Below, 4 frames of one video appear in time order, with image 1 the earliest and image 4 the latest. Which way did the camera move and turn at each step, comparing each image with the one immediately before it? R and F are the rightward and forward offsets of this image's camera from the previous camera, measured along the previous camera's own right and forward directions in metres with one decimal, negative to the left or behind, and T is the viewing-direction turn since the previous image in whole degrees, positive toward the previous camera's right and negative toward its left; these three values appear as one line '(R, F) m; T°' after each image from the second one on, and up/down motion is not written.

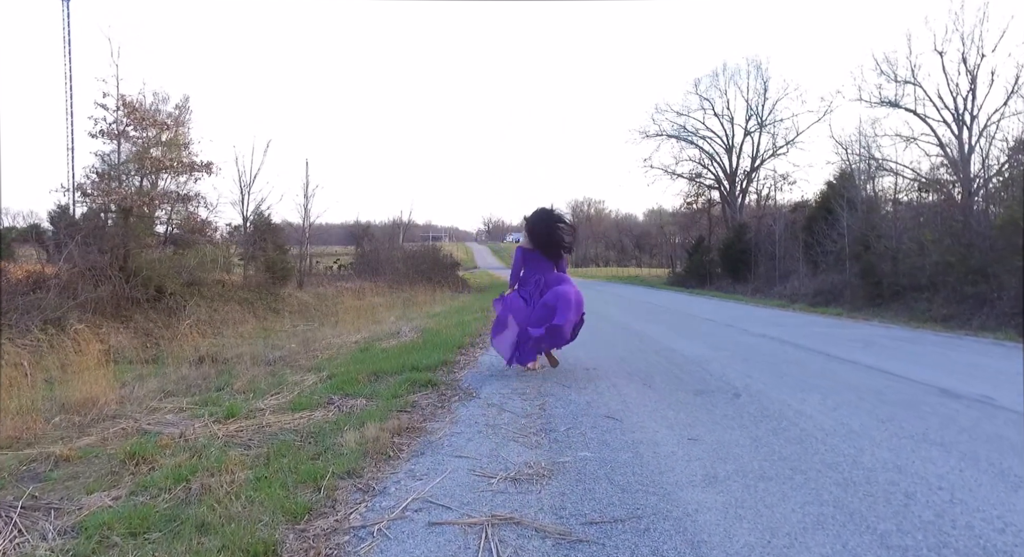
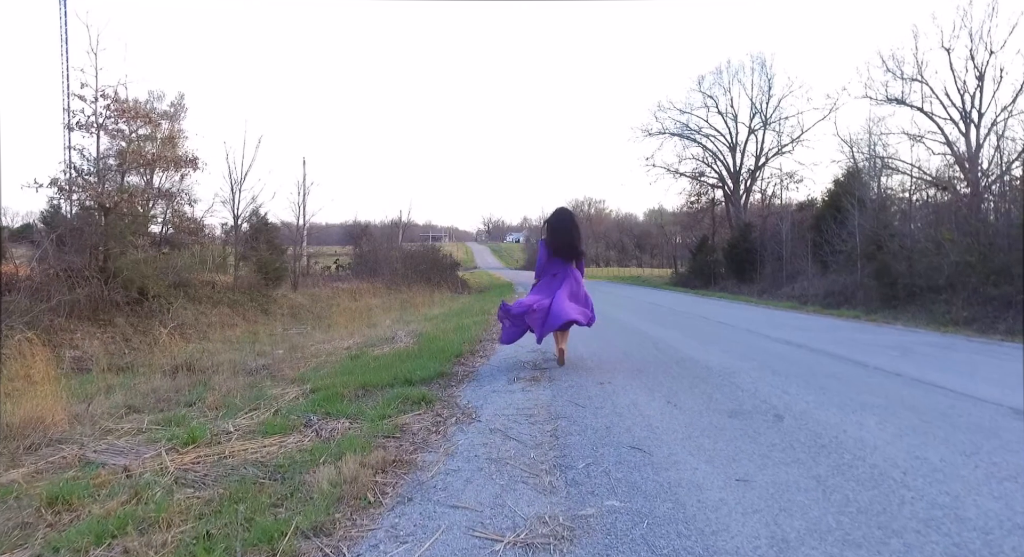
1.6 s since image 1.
(0.0, +0.8) m; 0°
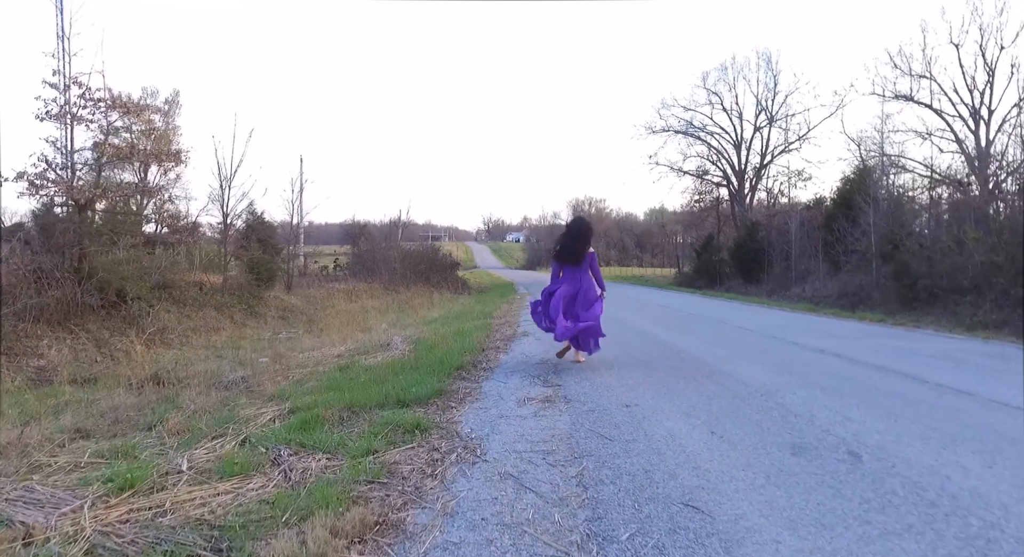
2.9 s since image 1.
(-0.1, +0.9) m; 0°
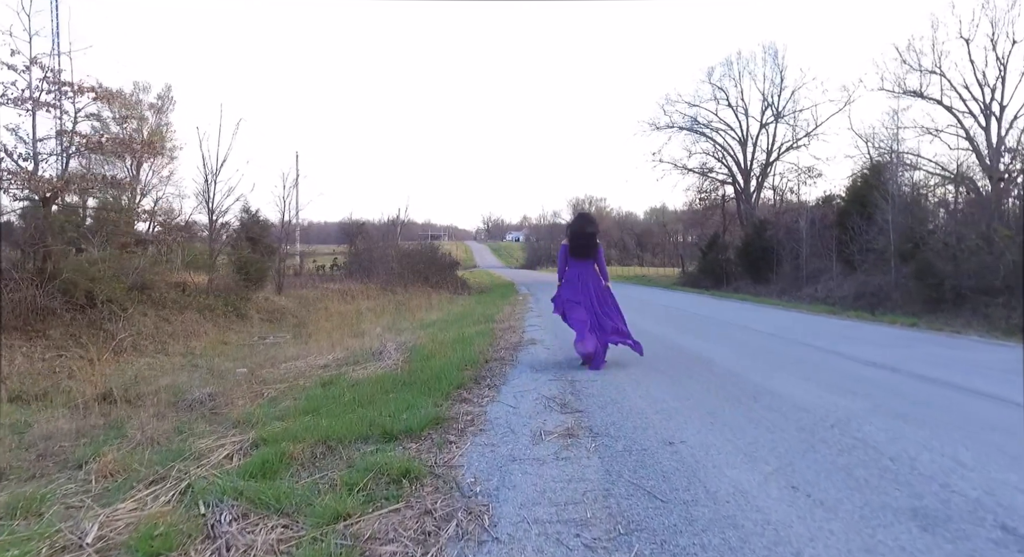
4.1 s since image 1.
(-0.1, +1.1) m; 0°
